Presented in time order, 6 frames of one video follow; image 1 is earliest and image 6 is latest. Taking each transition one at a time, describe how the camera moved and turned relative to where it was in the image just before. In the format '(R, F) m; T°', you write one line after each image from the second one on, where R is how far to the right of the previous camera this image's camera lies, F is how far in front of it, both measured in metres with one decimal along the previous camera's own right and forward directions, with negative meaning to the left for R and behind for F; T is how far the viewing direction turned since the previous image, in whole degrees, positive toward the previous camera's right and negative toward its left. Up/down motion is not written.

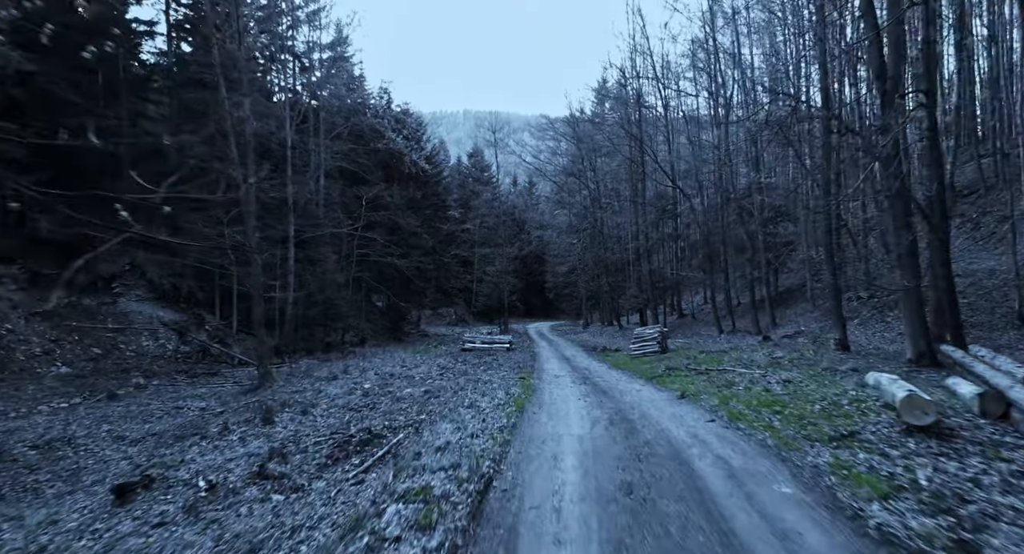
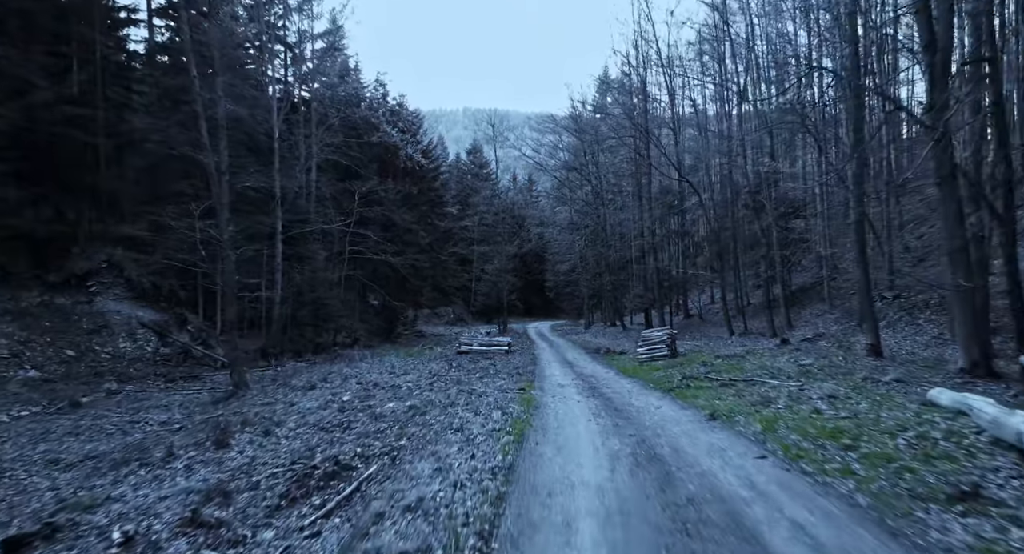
(0.0, +1.3) m; 0°
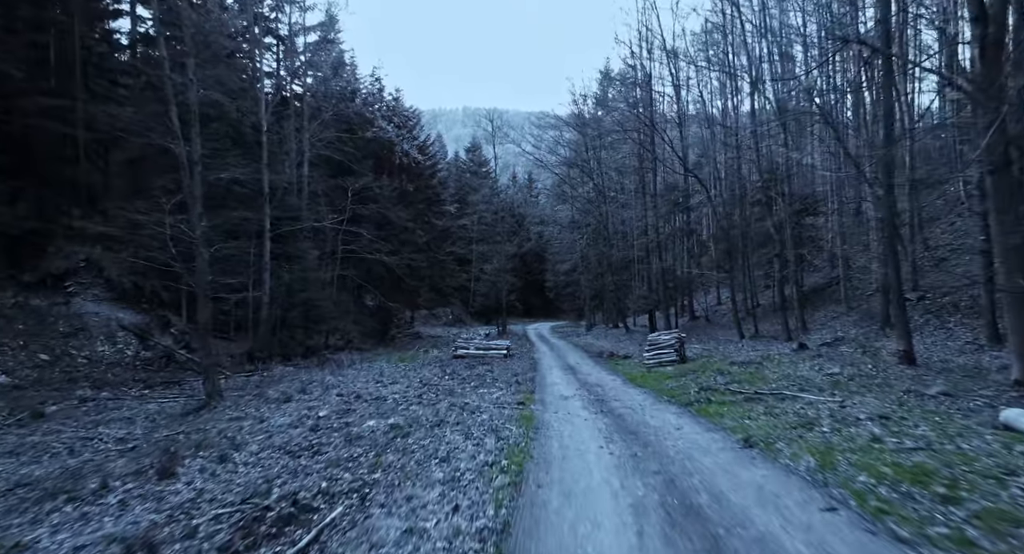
(0.0, +1.1) m; 0°
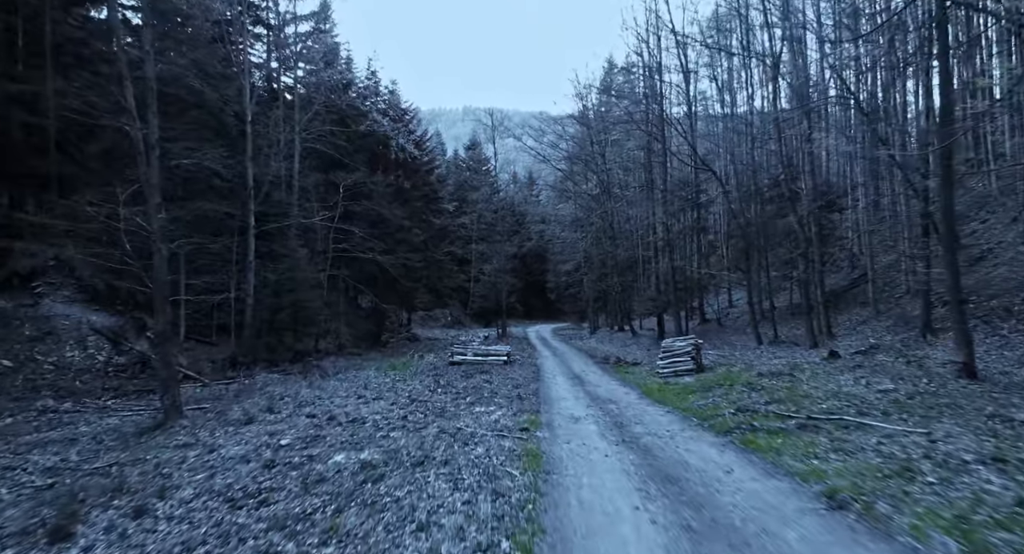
(0.0, +1.5) m; 0°
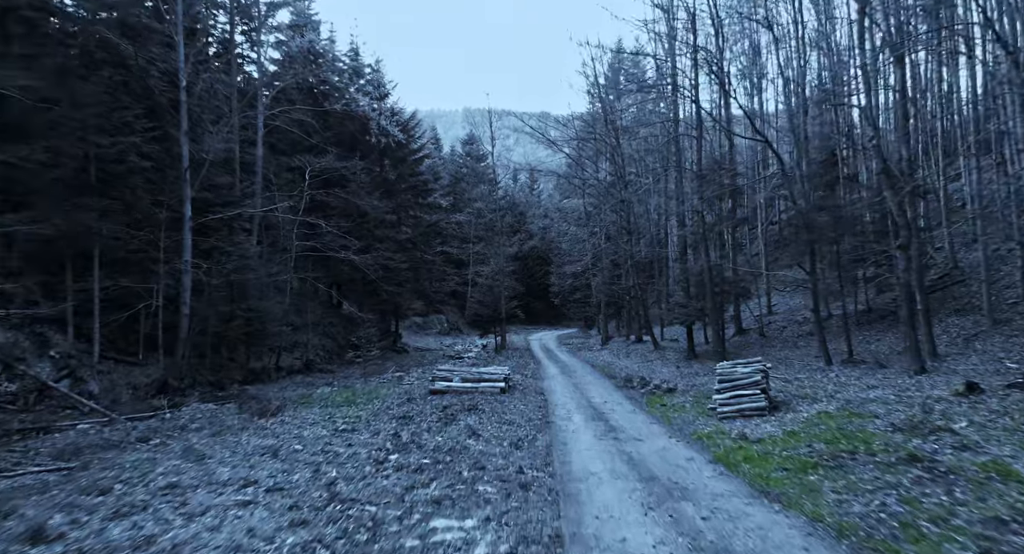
(+0.1, +4.4) m; 0°
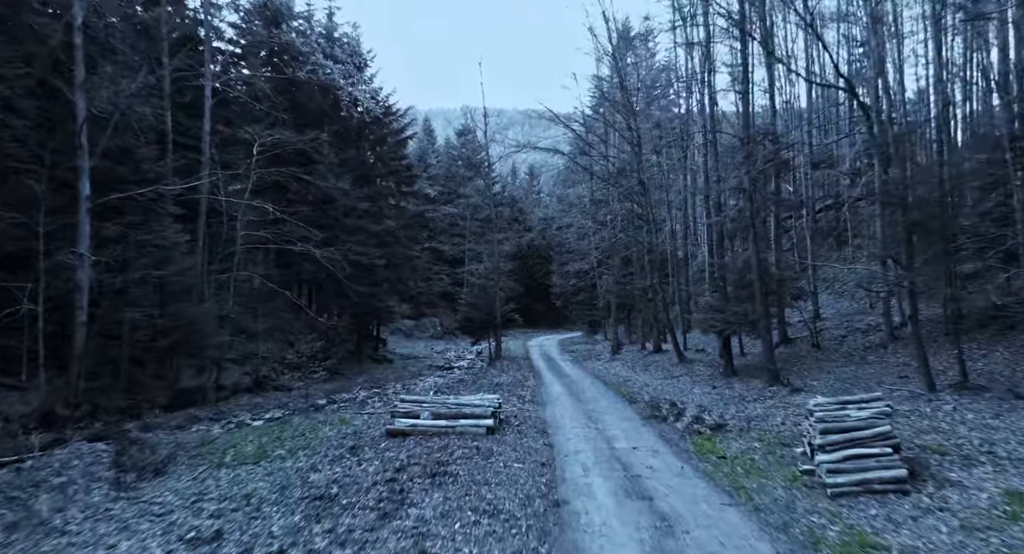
(+0.2, +4.1) m; 0°
